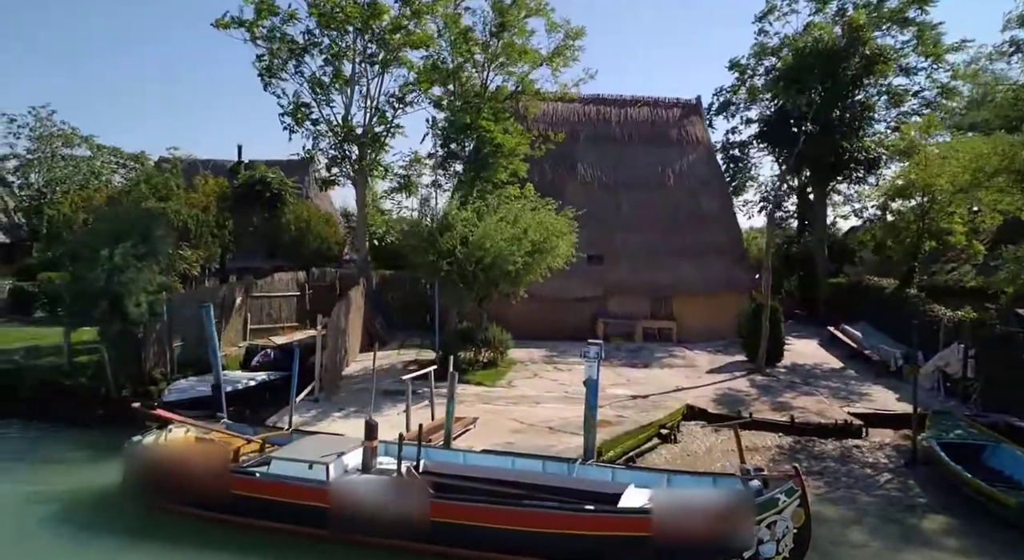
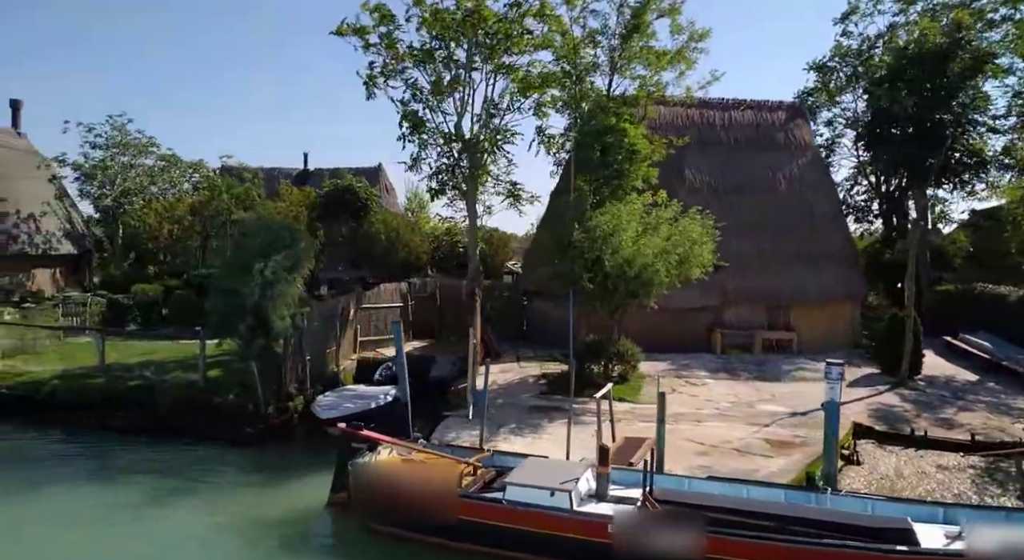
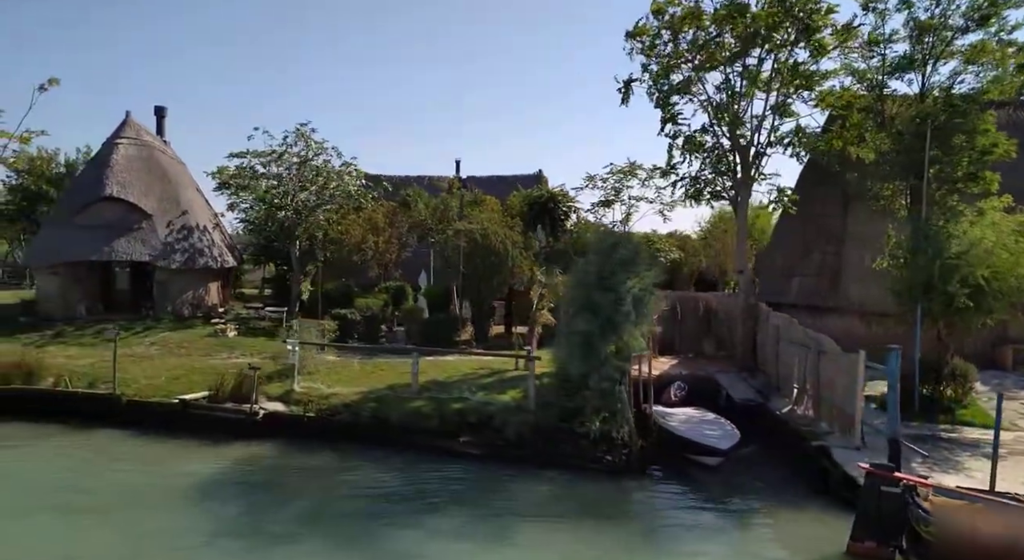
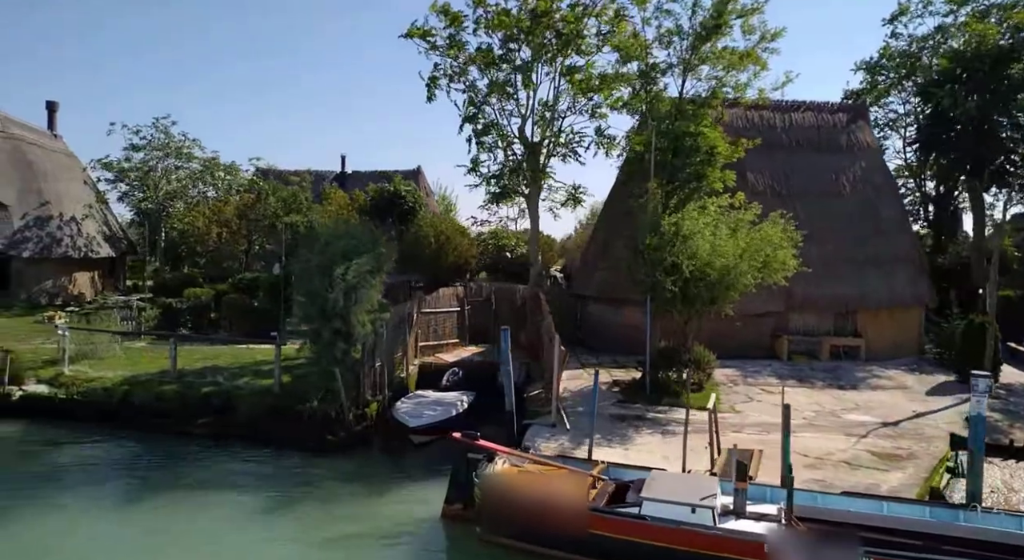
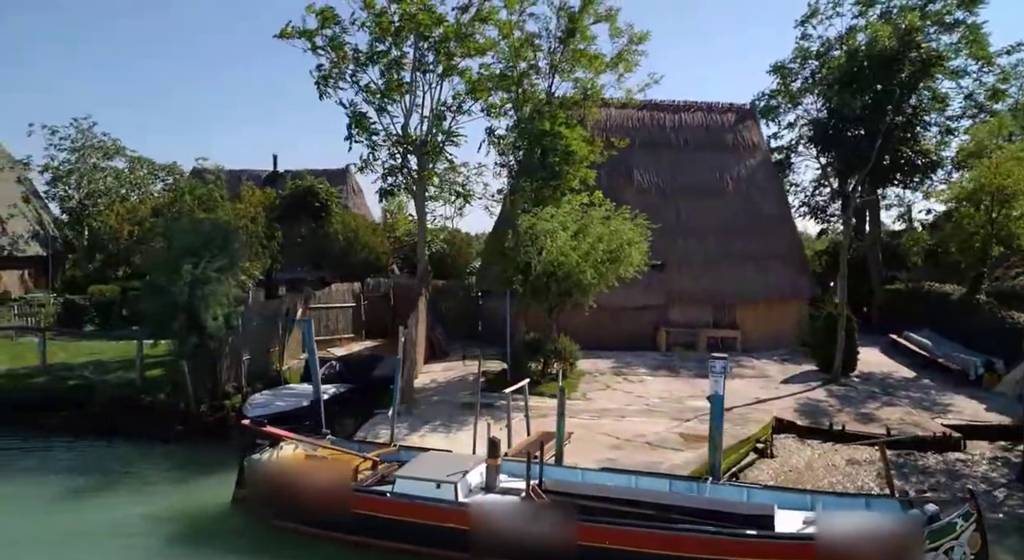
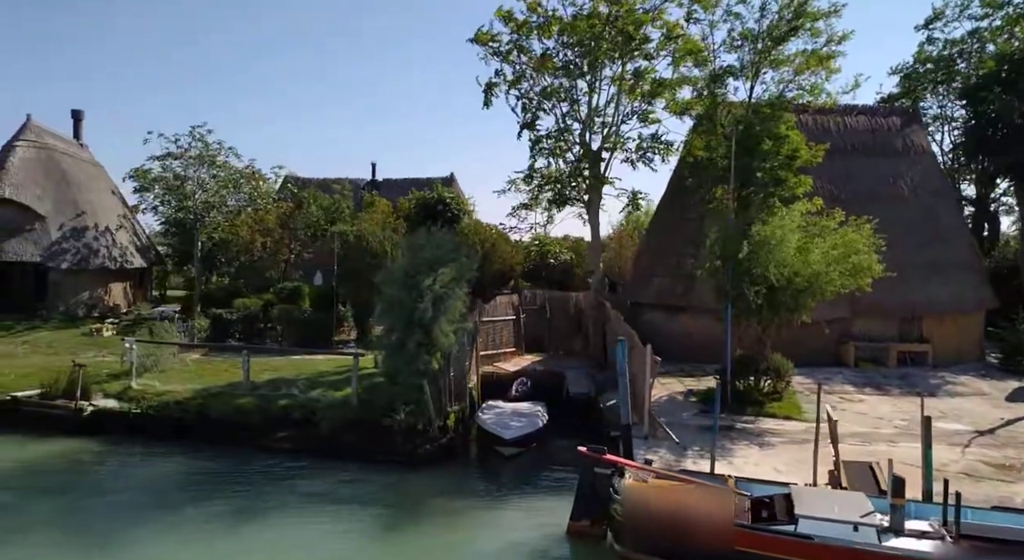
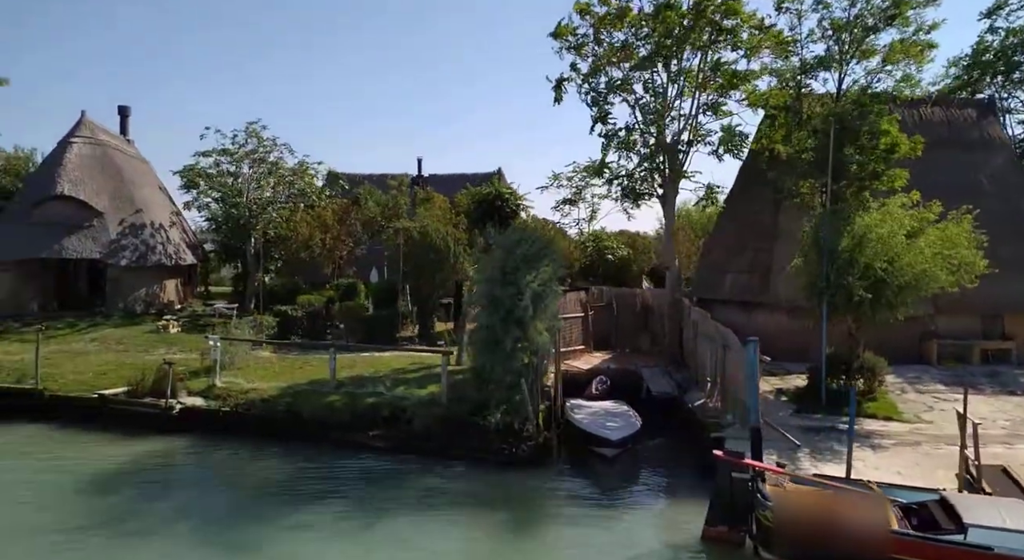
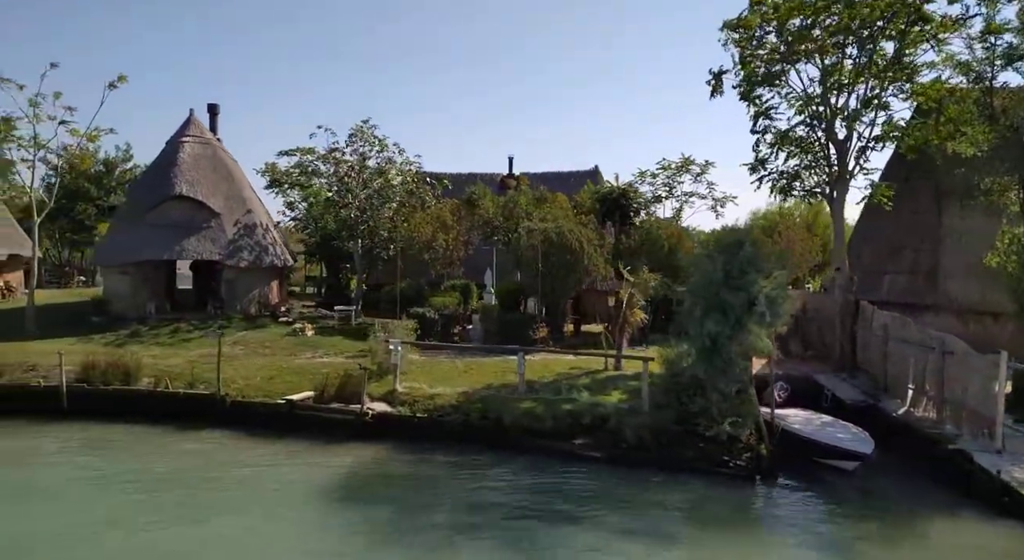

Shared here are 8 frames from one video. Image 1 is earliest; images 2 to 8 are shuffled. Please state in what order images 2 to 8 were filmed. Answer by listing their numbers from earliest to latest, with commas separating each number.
5, 2, 4, 6, 7, 3, 8
